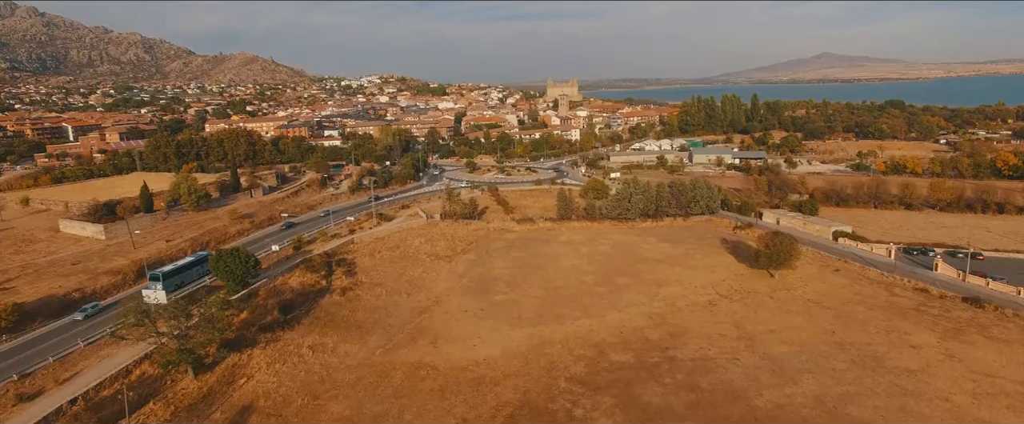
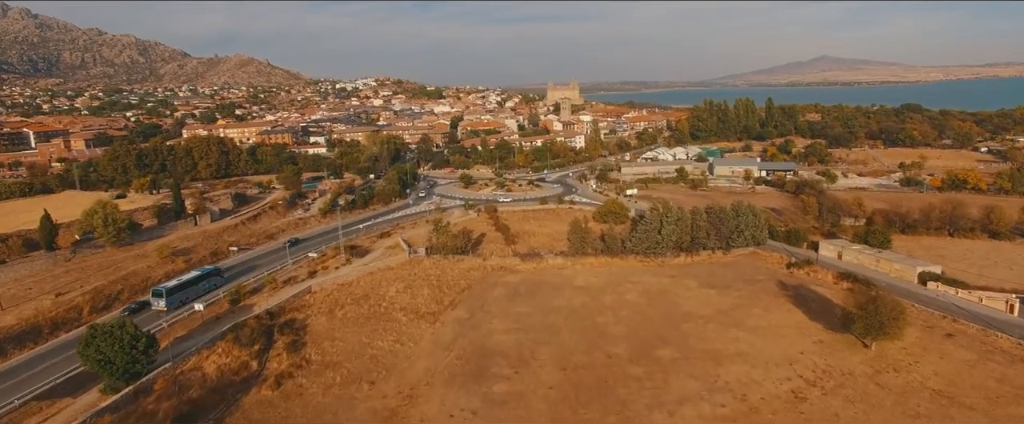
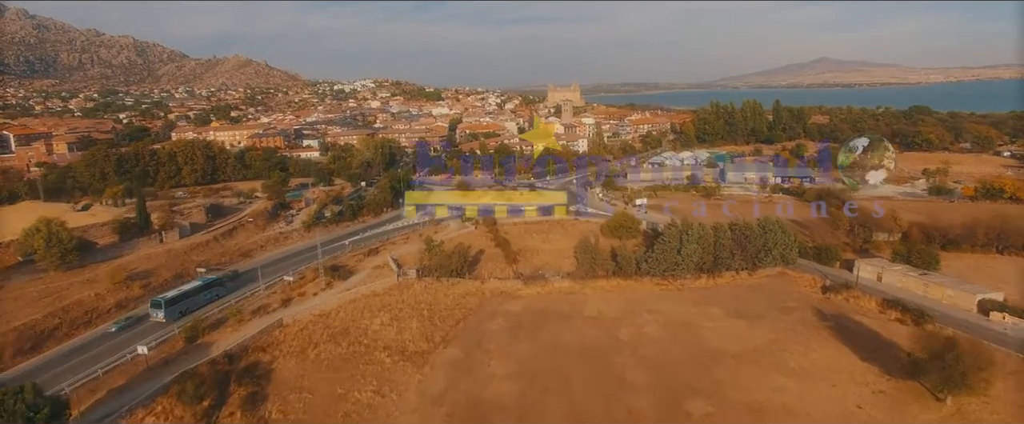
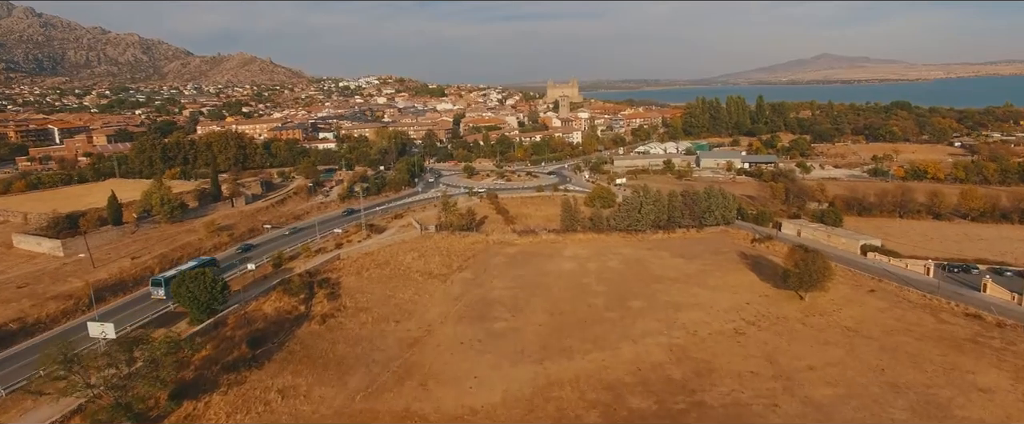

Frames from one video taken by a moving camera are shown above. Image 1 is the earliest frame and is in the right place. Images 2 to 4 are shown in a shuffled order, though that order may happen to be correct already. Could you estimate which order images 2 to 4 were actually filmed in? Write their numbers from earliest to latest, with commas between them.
4, 2, 3
